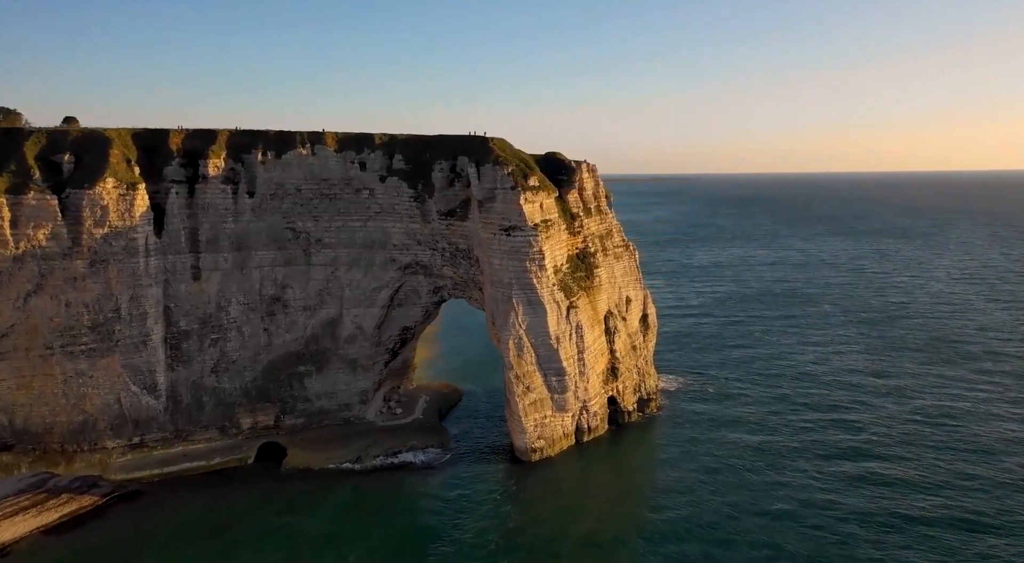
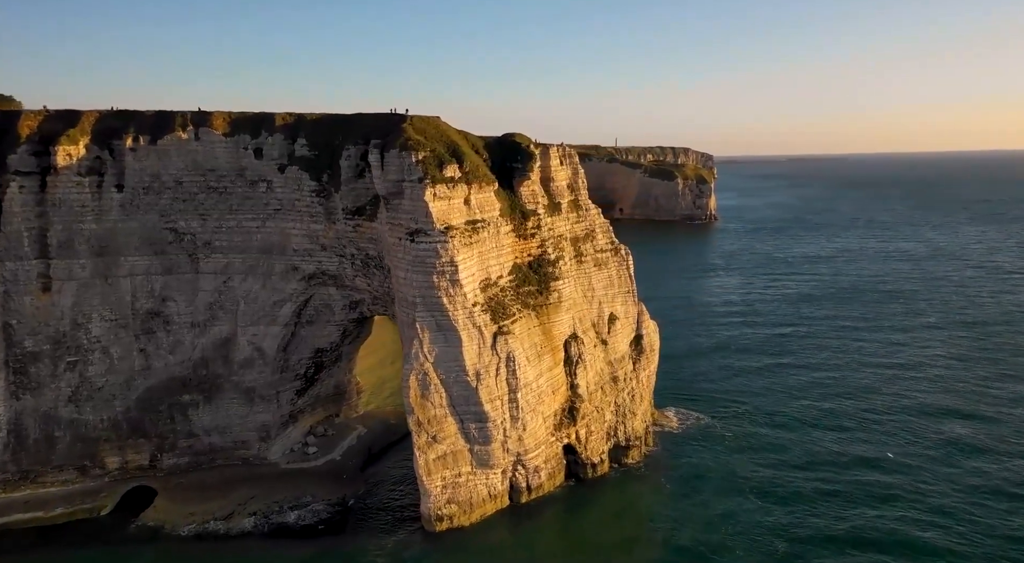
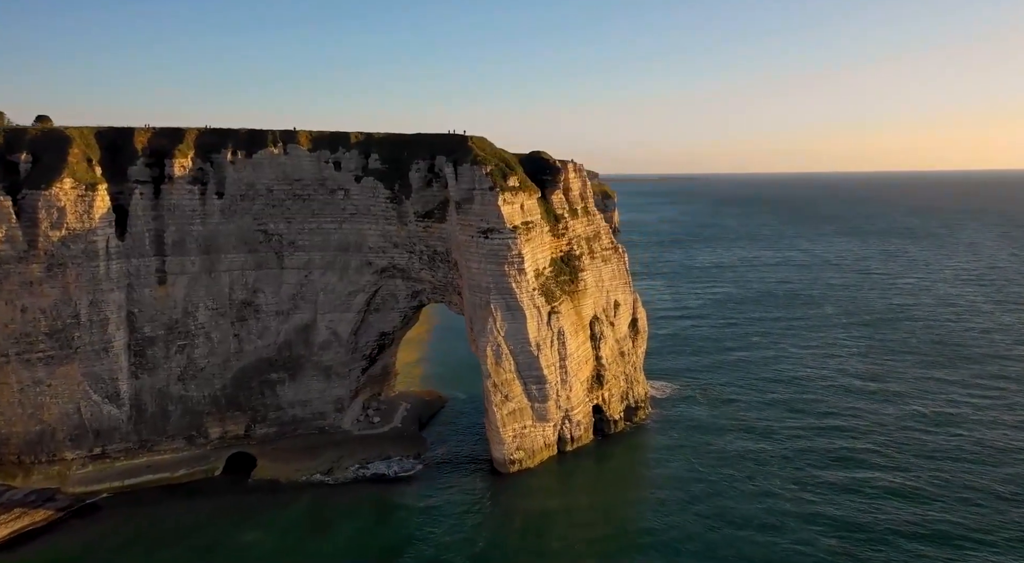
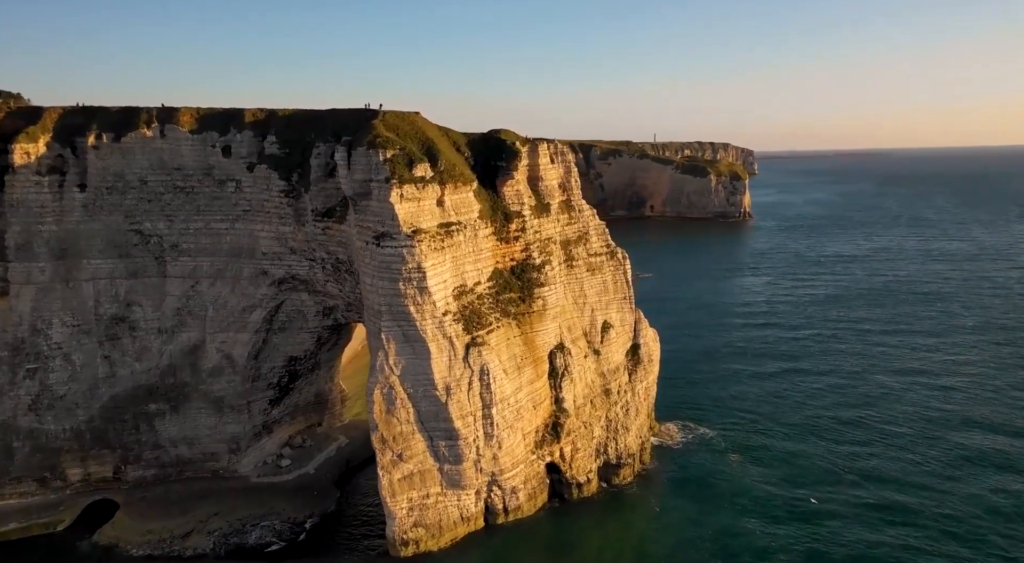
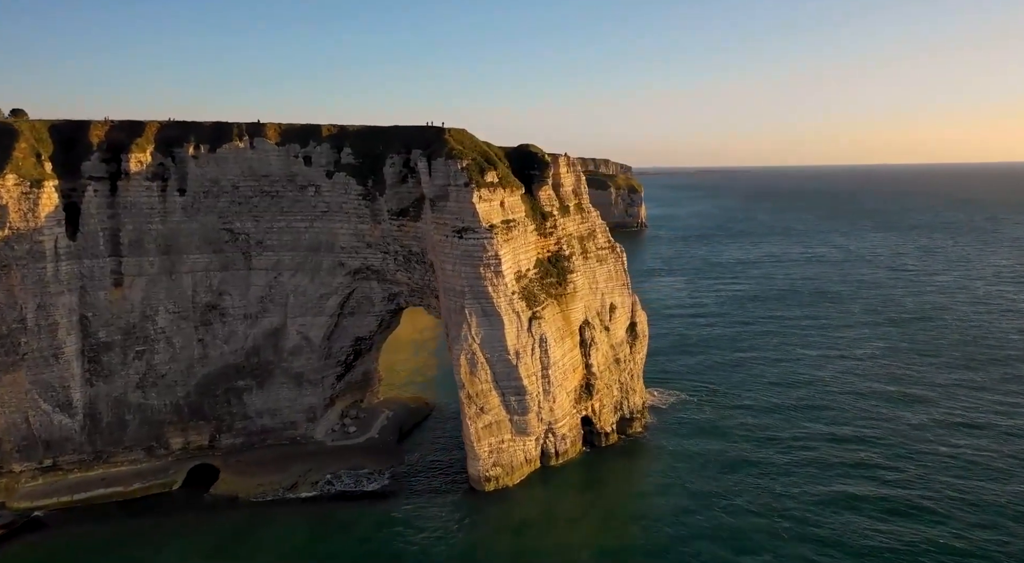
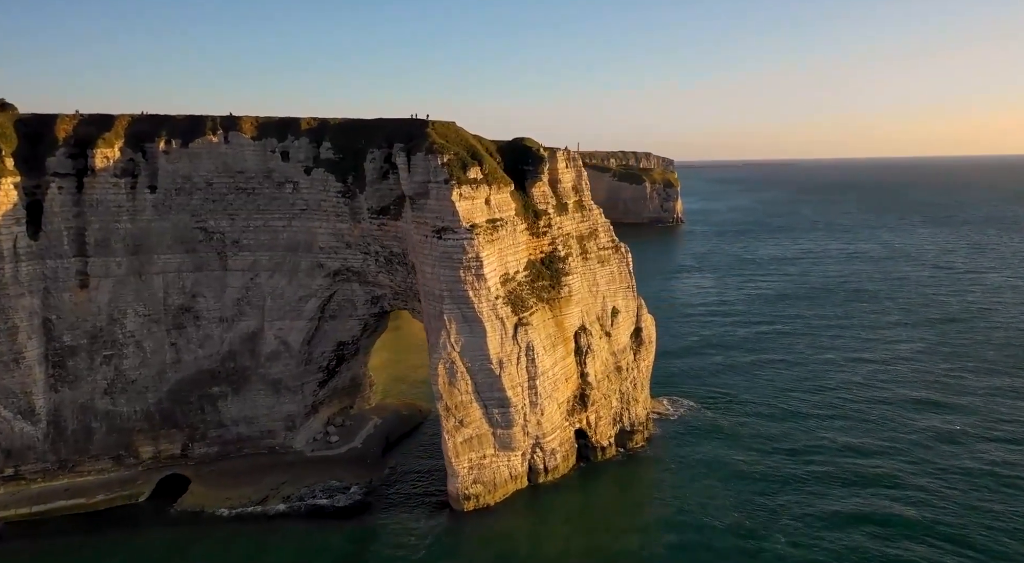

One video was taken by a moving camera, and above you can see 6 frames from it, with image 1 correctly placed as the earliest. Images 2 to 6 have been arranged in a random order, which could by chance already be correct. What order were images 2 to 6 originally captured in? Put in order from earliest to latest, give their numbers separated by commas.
3, 5, 6, 2, 4
